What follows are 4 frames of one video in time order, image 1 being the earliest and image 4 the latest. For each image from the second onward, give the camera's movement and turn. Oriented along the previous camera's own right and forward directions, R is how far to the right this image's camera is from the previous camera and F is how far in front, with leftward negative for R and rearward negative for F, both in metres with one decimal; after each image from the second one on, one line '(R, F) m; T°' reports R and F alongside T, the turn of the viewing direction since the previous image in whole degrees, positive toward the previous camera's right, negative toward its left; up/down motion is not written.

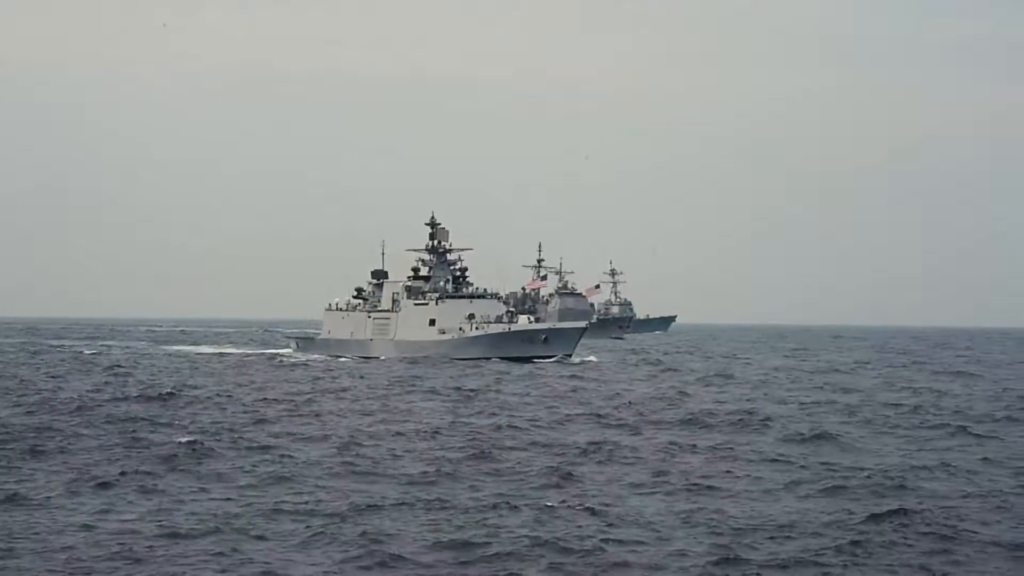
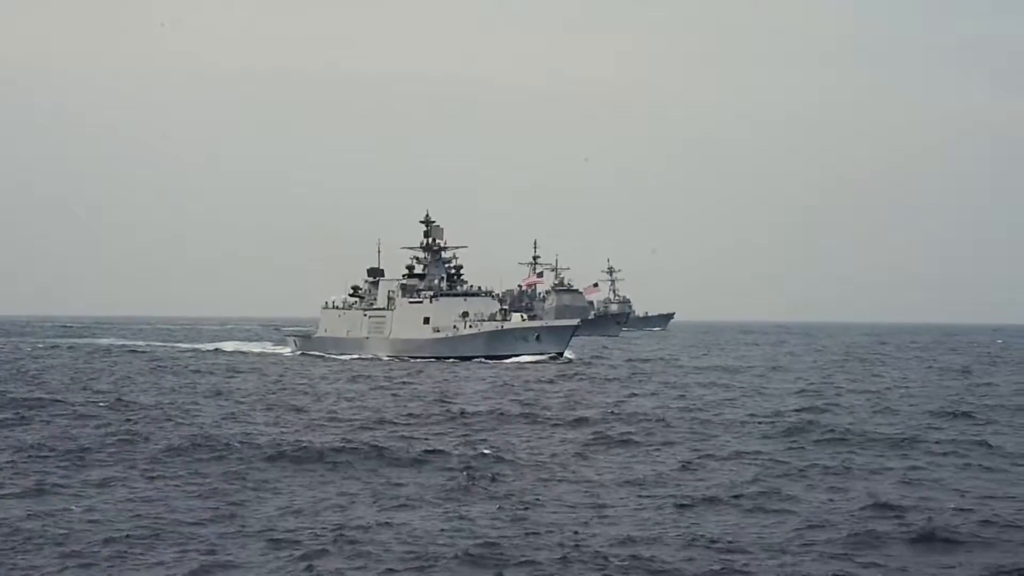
(+5.1, -0.7) m; 0°
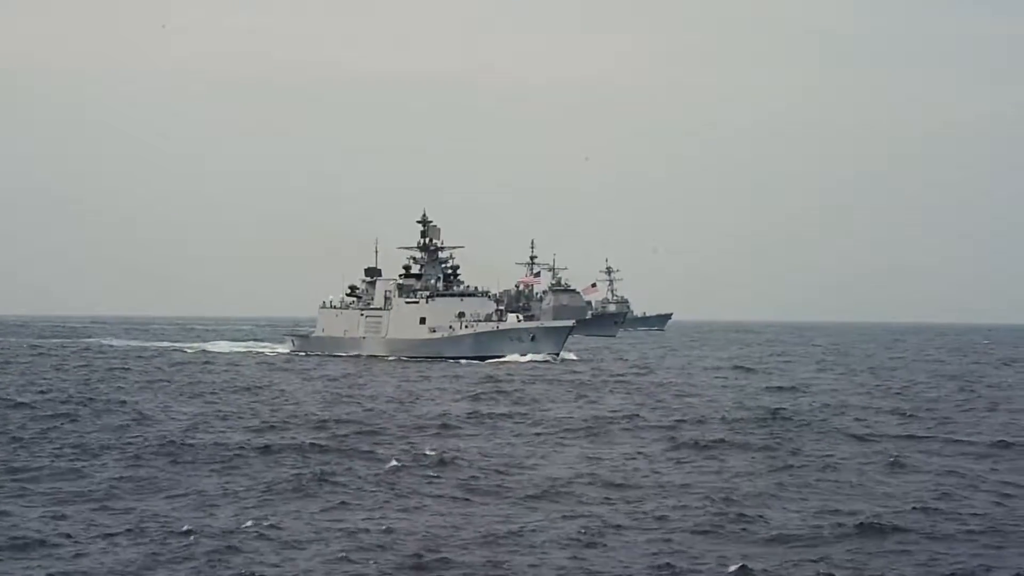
(+7.3, -2.4) m; 0°
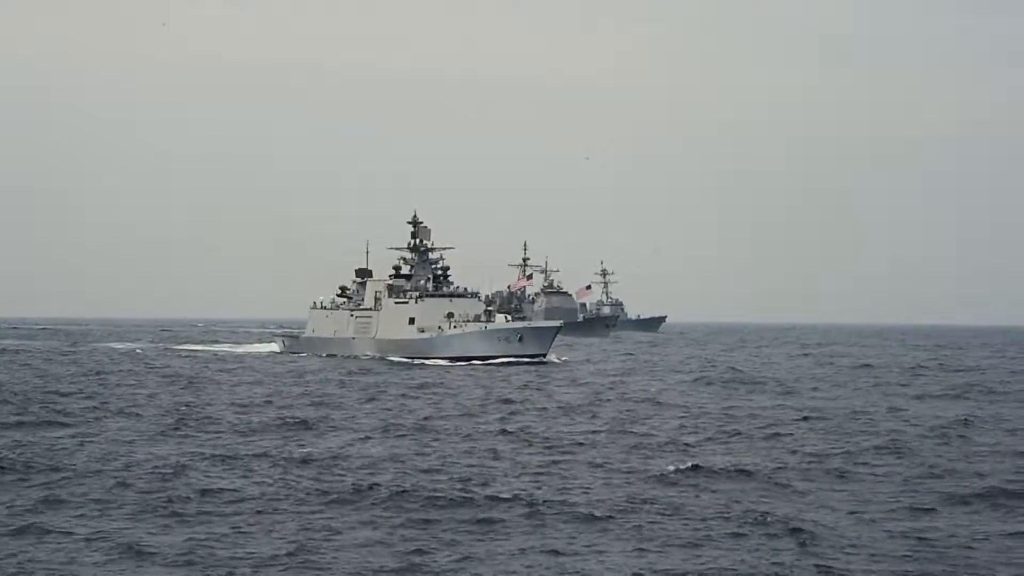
(+2.5, +5.5) m; 0°
